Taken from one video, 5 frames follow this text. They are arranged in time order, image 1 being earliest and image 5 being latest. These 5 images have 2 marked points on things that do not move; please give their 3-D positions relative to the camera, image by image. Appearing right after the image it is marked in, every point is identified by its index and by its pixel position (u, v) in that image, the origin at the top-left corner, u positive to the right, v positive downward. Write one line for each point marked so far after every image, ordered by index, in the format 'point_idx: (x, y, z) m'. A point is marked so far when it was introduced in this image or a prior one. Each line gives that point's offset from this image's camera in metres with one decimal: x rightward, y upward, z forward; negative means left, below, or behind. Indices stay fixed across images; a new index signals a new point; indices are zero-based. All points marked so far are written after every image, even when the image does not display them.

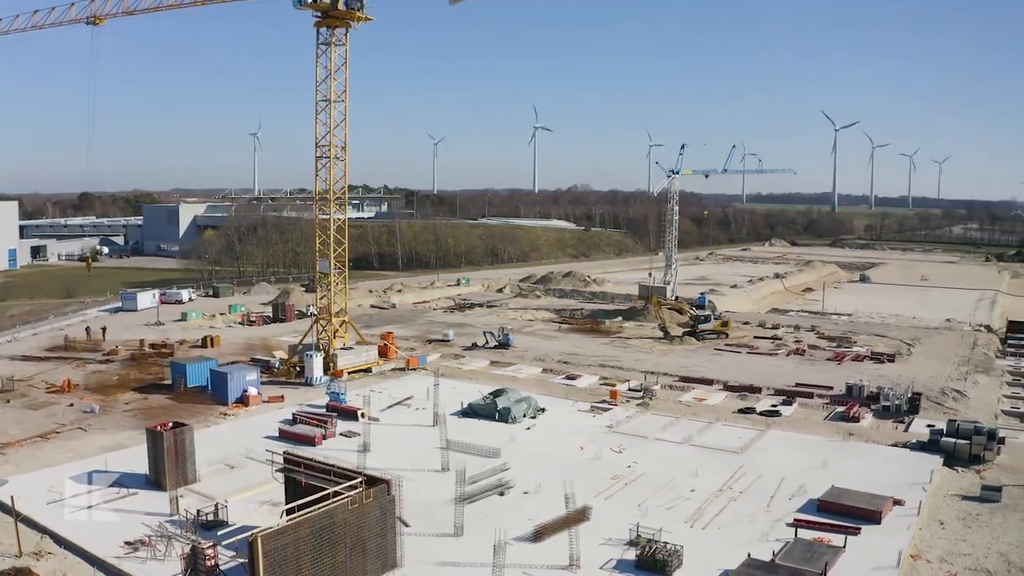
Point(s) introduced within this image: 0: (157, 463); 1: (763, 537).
0: (-5.9, -2.9, +13.5) m
1: (+3.6, -3.6, +11.6) m
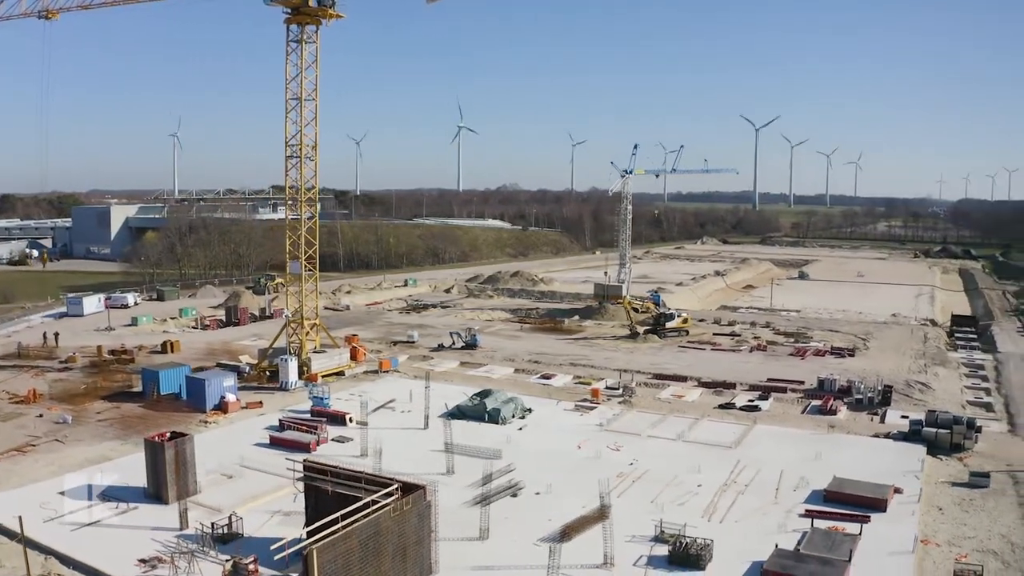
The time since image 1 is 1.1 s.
0: (-5.7, -3.0, +13.0) m
1: (+4.0, -3.5, +12.0) m
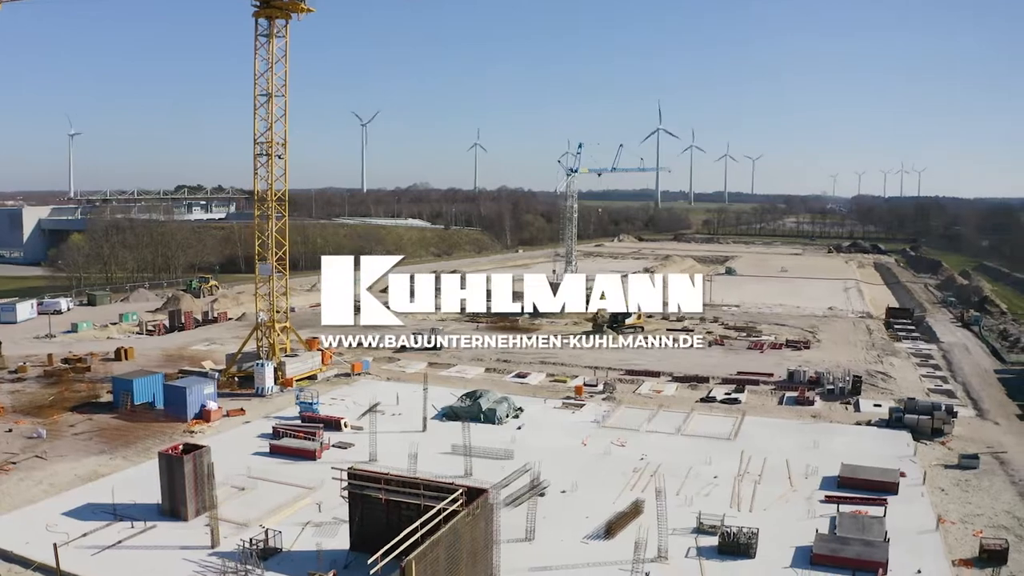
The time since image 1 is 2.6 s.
0: (-5.1, -3.1, +12.3) m
1: (+4.6, -3.5, +12.5) m
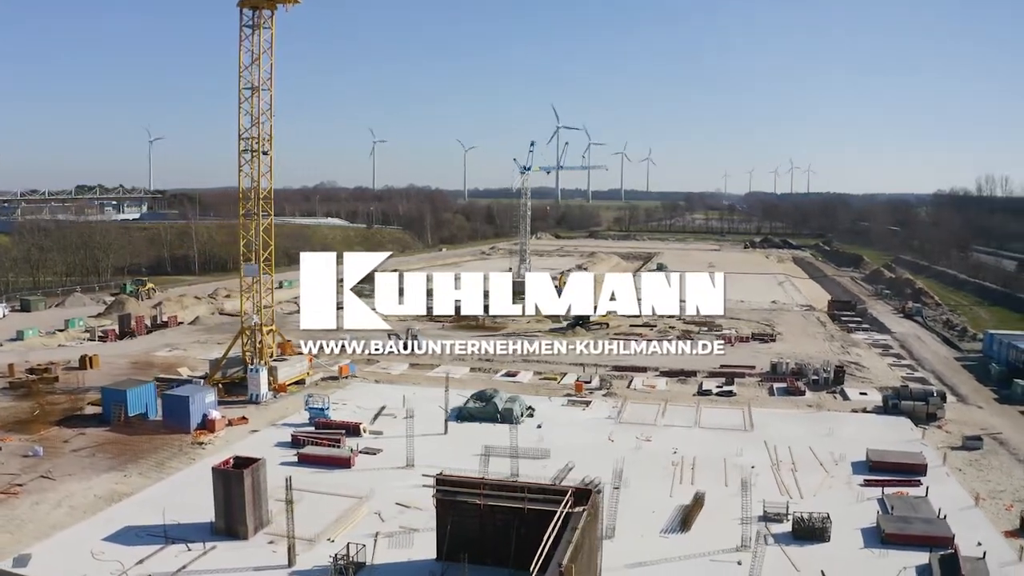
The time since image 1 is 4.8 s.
0: (-4.0, -3.1, +11.7) m
1: (+5.6, -3.4, +13.1) m
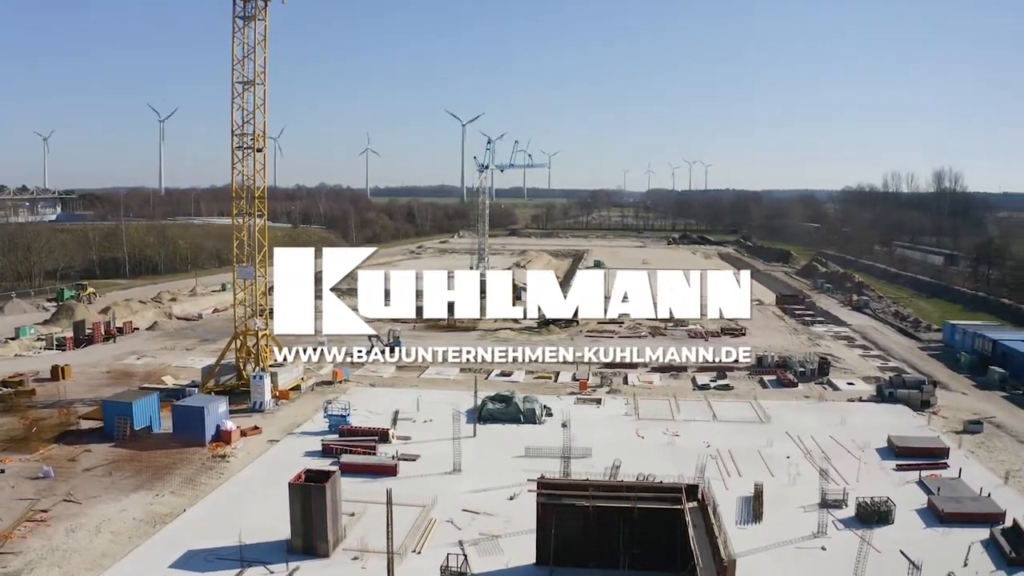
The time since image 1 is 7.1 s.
0: (-2.8, -3.2, +11.2) m
1: (+6.6, -3.3, +13.8) m
